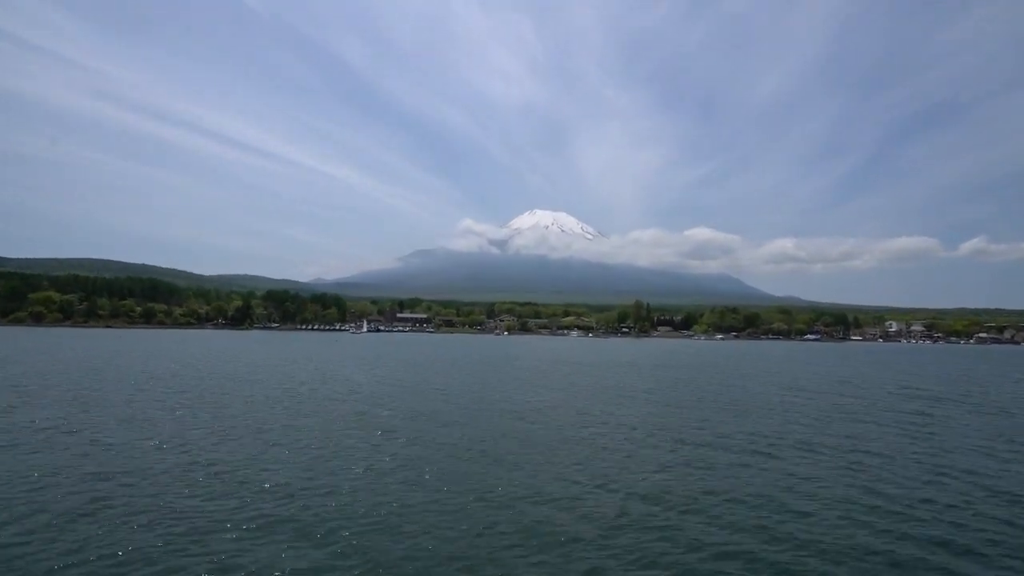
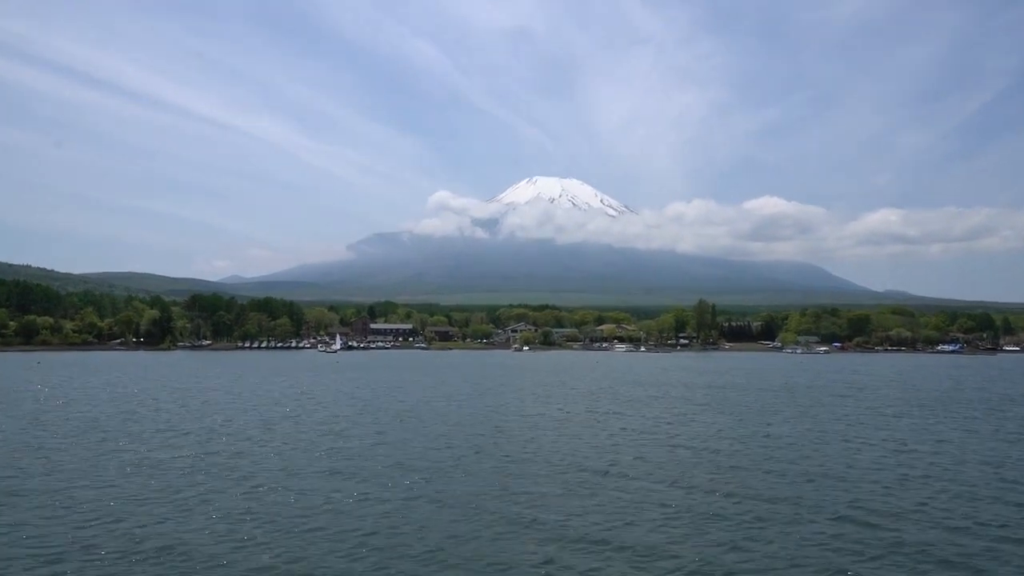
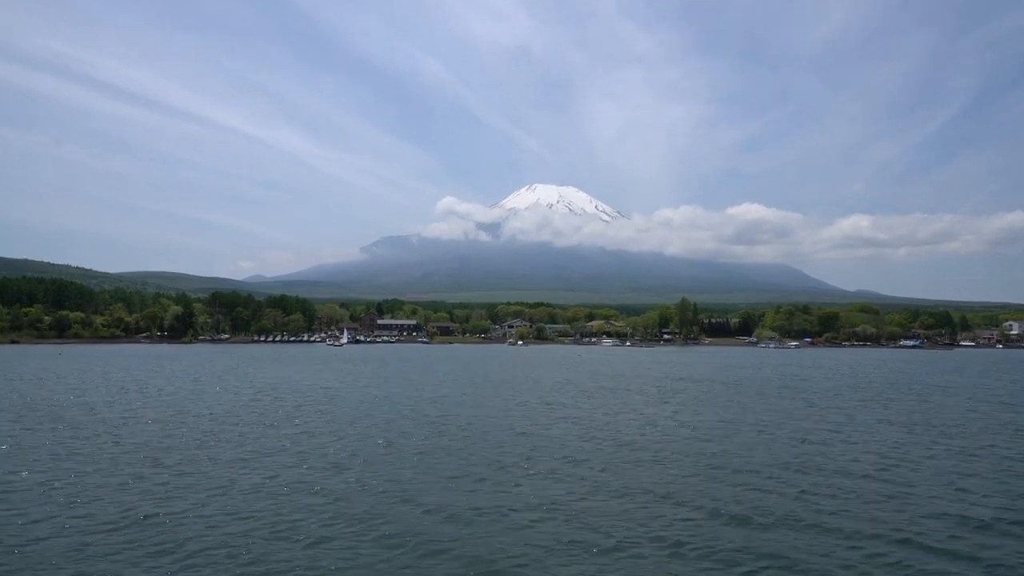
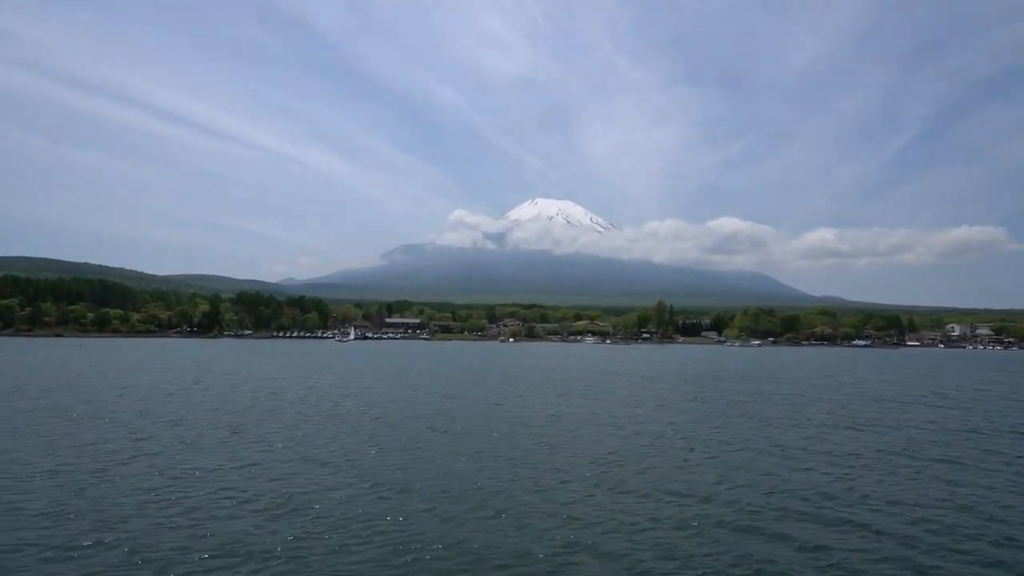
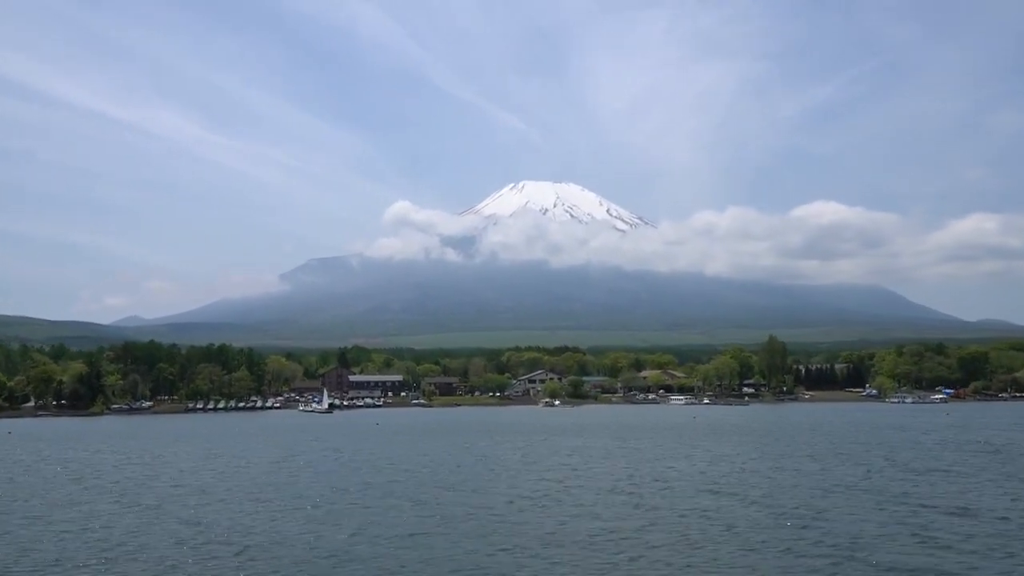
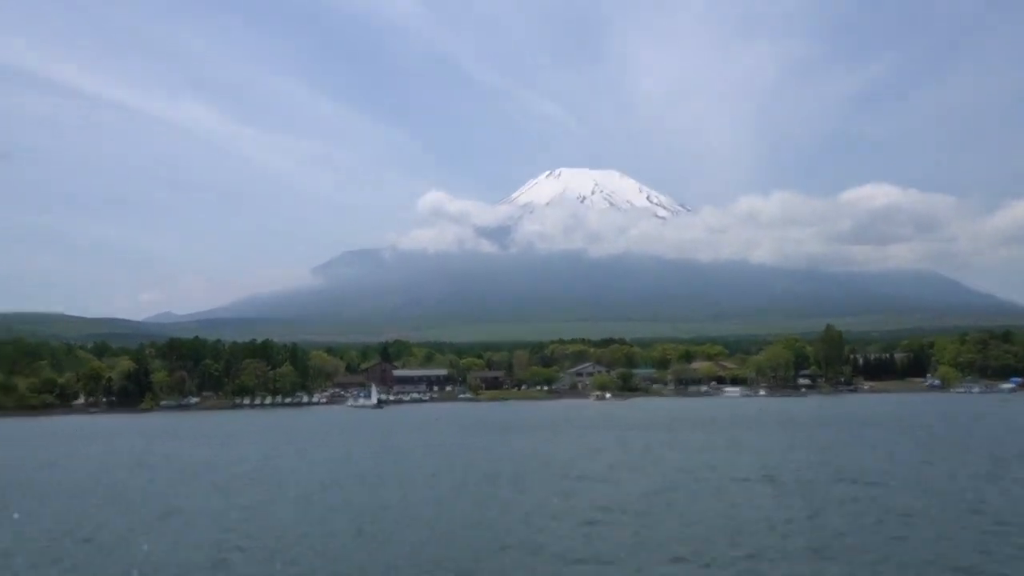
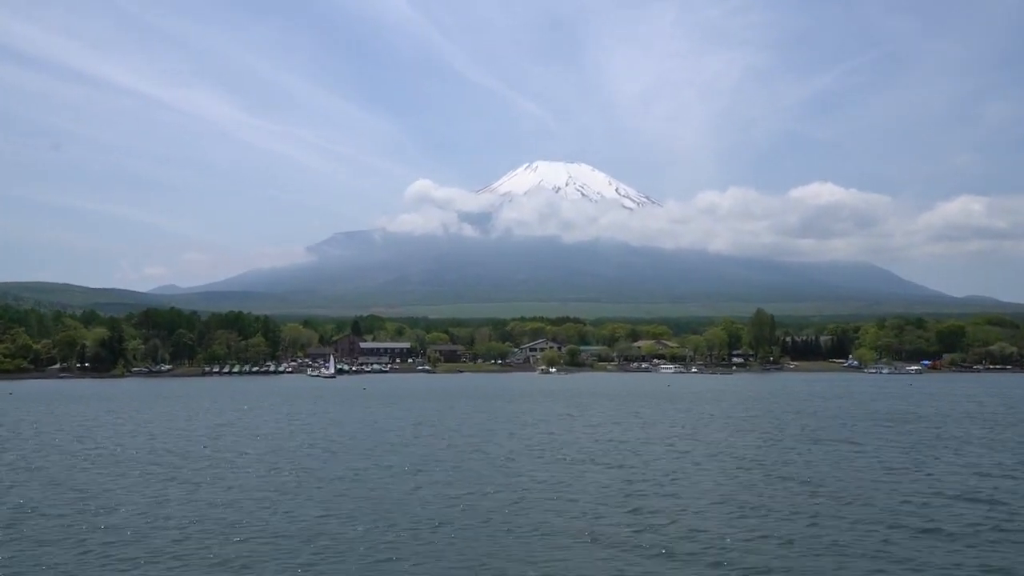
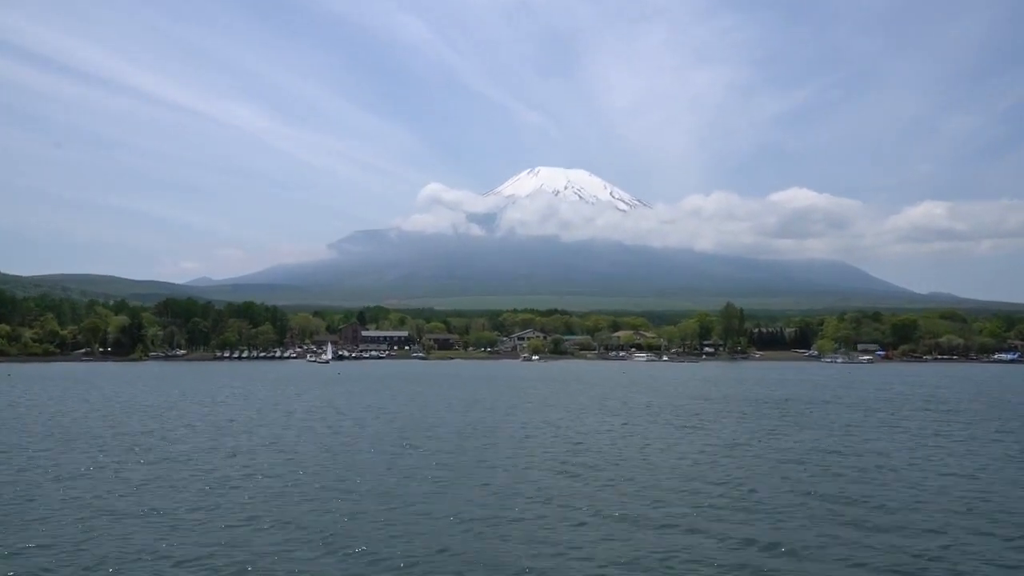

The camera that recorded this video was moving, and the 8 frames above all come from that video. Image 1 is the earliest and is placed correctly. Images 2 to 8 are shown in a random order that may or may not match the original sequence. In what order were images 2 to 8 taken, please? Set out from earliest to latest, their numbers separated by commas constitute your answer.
4, 3, 2, 8, 7, 5, 6
